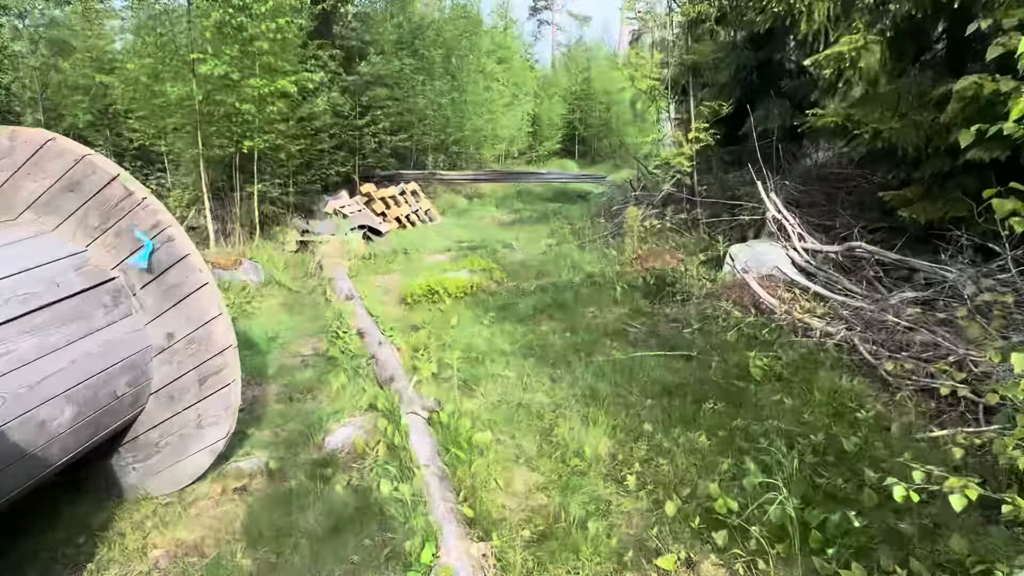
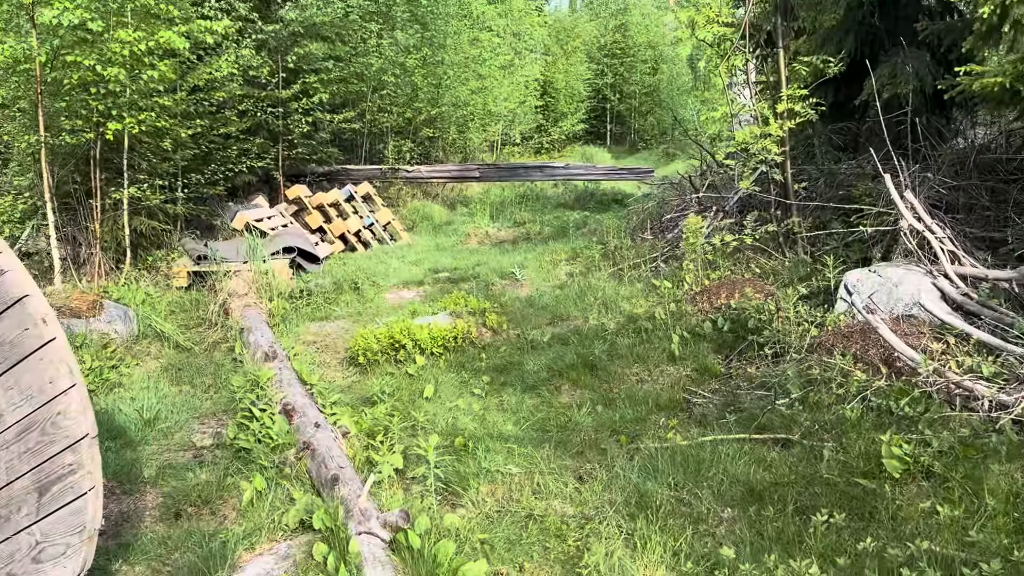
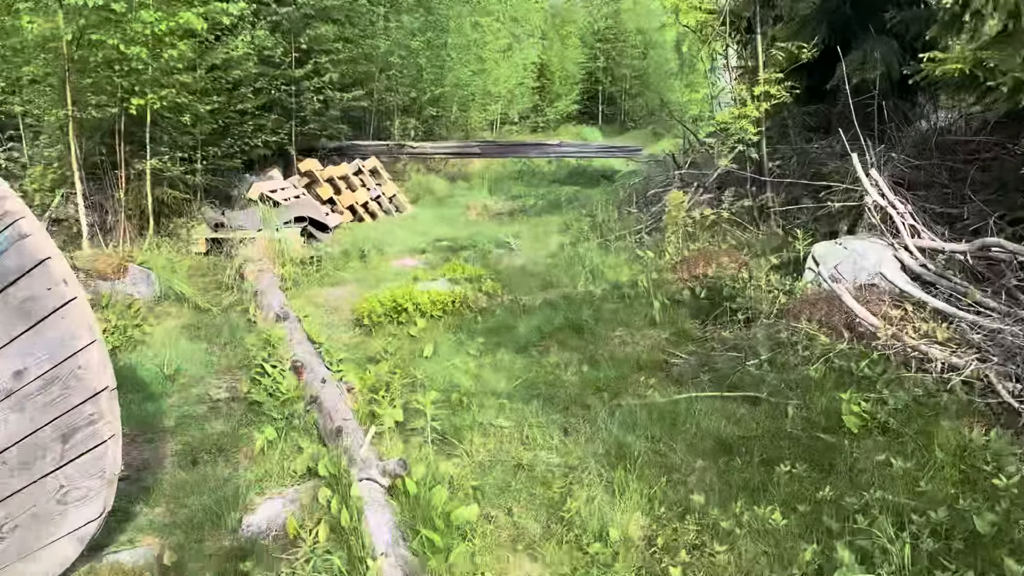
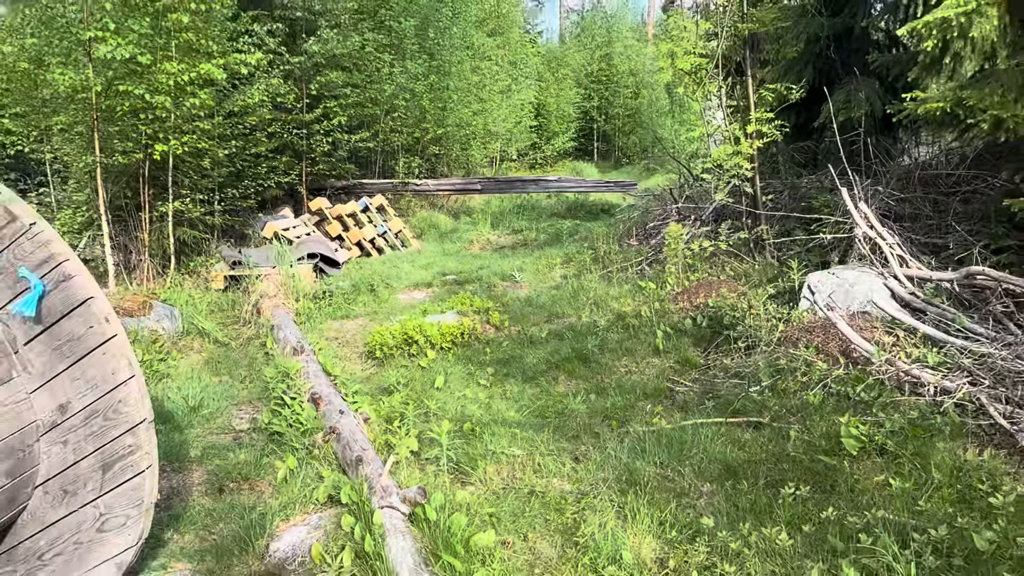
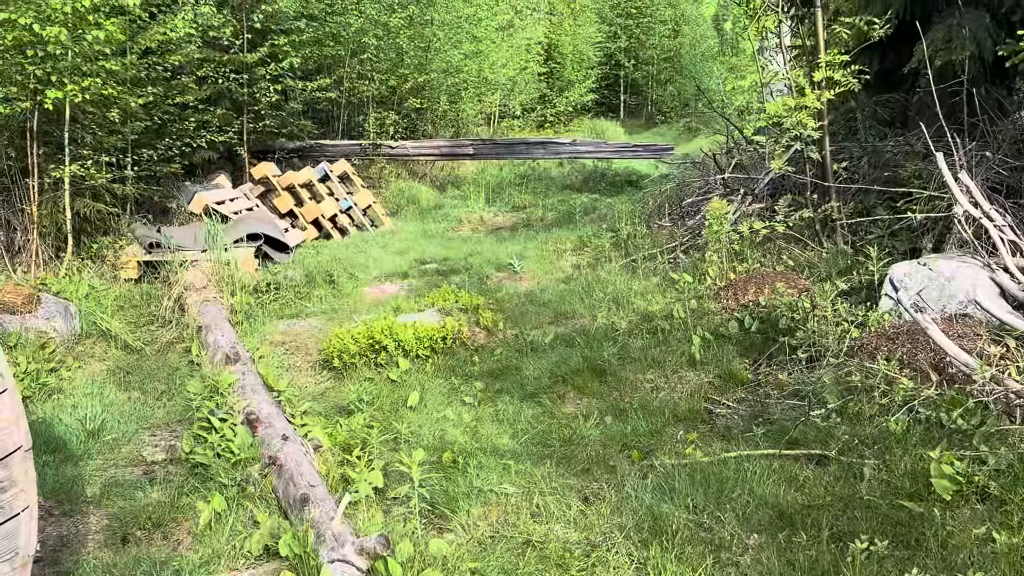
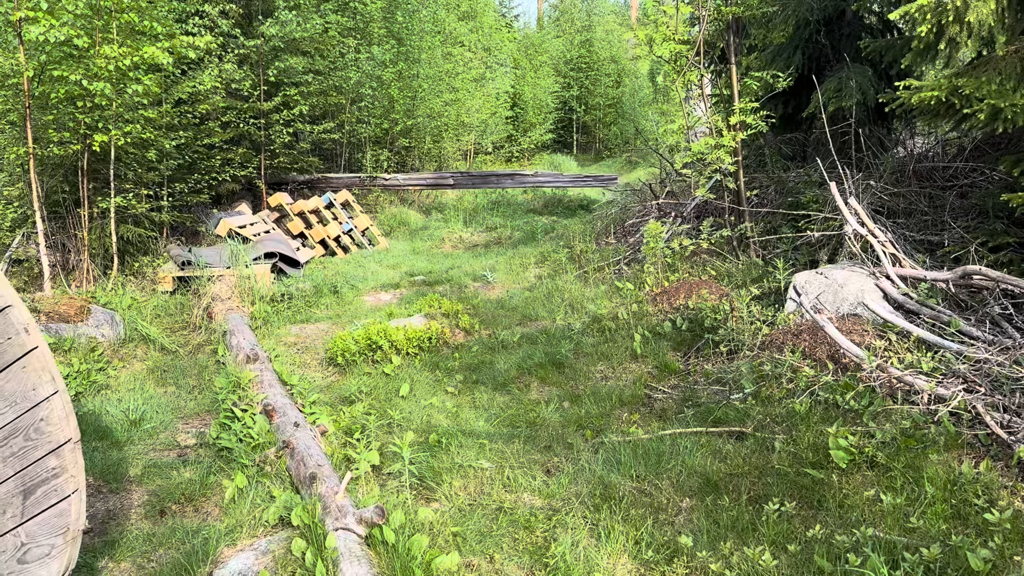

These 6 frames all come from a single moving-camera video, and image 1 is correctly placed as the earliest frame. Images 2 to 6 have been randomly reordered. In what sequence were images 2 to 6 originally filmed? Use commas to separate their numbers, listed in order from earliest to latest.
3, 5, 2, 4, 6
